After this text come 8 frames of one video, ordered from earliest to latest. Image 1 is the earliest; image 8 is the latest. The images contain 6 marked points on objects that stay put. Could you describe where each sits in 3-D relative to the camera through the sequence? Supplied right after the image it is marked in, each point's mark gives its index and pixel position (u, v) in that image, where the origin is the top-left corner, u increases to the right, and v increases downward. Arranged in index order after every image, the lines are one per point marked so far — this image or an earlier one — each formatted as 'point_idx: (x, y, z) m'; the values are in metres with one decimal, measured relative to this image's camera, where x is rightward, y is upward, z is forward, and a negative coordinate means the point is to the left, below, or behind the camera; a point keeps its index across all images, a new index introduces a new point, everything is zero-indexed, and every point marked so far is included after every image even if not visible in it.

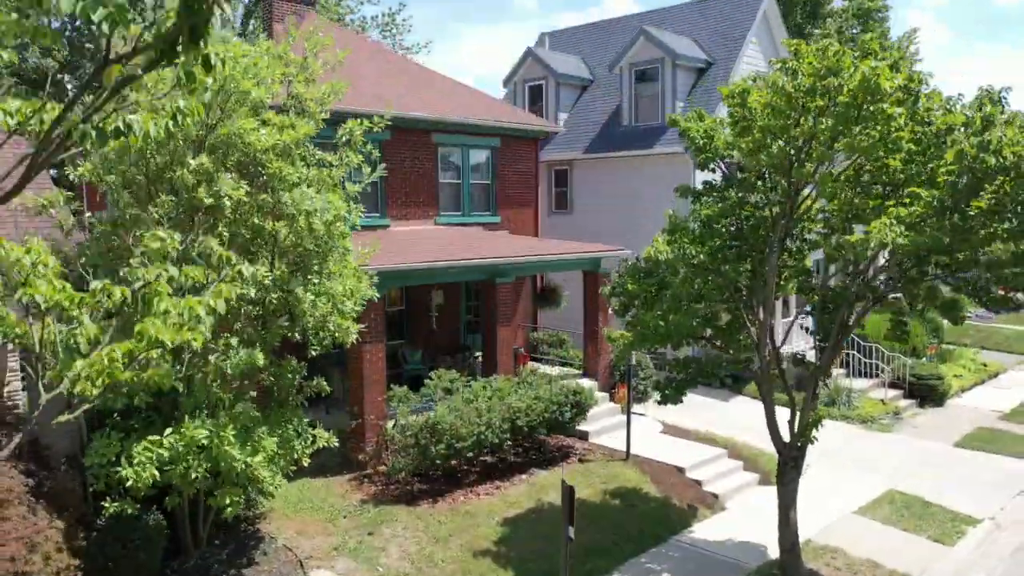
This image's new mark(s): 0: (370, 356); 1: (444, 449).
0: (-2.3, -1.1, +13.2) m
1: (-1.0, -2.4, +12.0) m
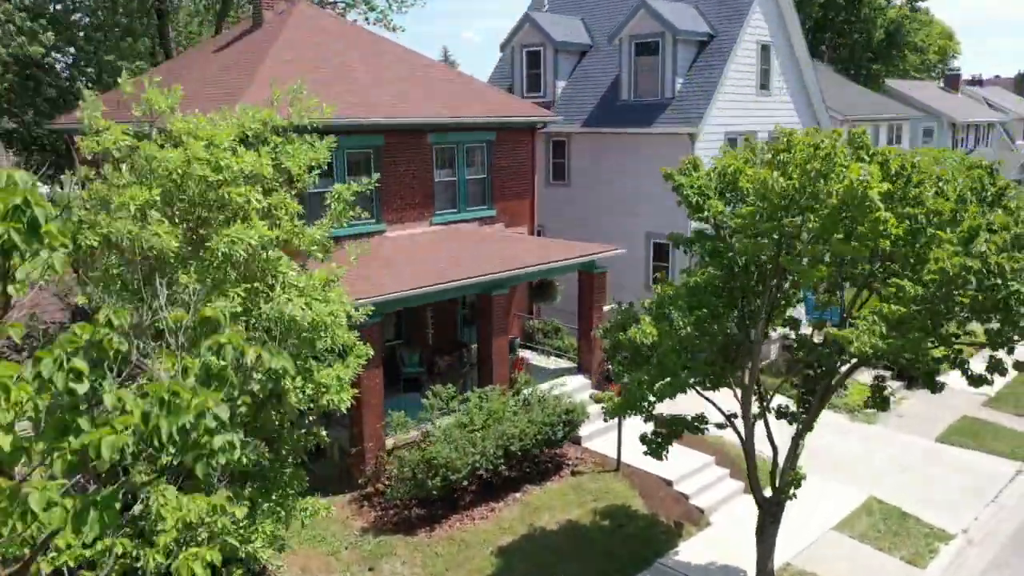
0: (-2.4, -1.6, +13.6) m
1: (-1.1, -2.9, +12.5) m
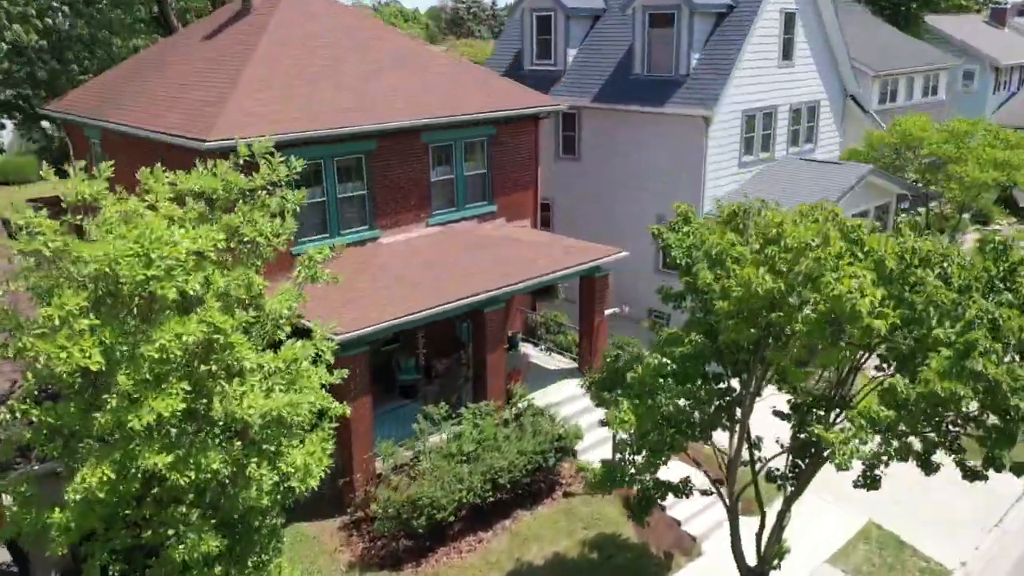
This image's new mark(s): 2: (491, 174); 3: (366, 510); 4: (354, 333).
0: (-2.5, -2.0, +13.4) m
1: (-1.3, -3.5, +12.4) m
2: (-0.4, +2.4, +17.7) m
3: (-2.4, -3.6, +13.3) m
4: (-2.5, -0.7, +12.8) m
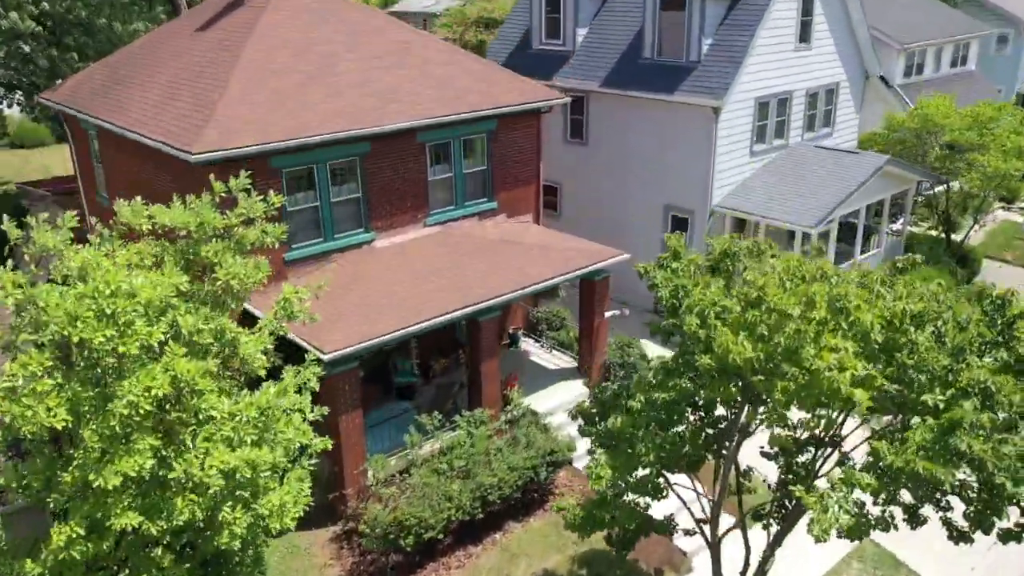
0: (-2.7, -2.3, +13.4) m
1: (-1.5, -3.8, +12.4) m
2: (-0.4, +2.5, +17.3) m
3: (-2.5, -3.8, +13.3) m
4: (-2.6, -1.0, +12.7) m
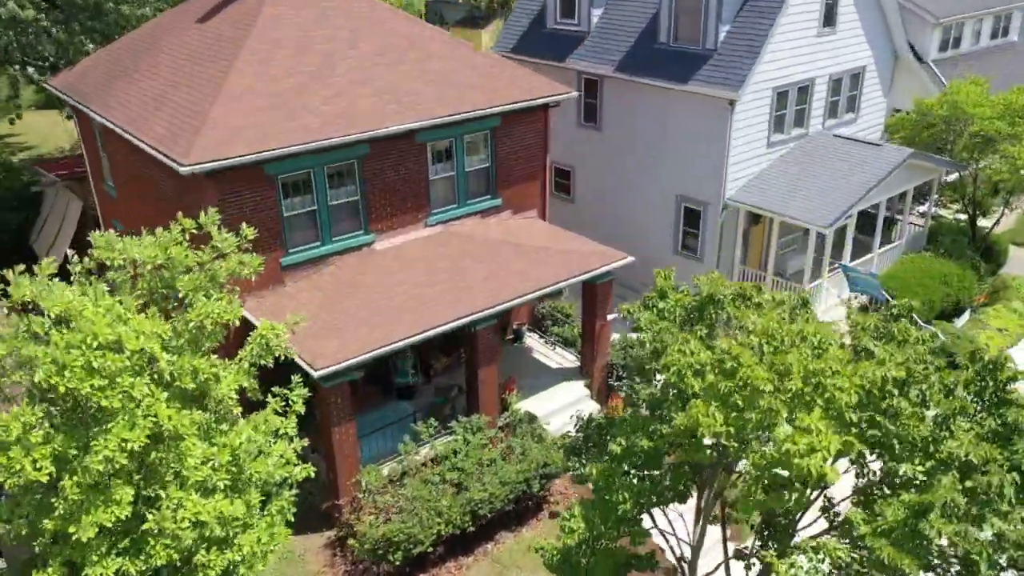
0: (-2.8, -2.4, +13.4) m
1: (-1.7, -4.1, +12.6) m
2: (-0.3, +2.5, +16.9) m
3: (-2.7, -4.0, +13.5) m
4: (-2.7, -1.2, +12.7) m
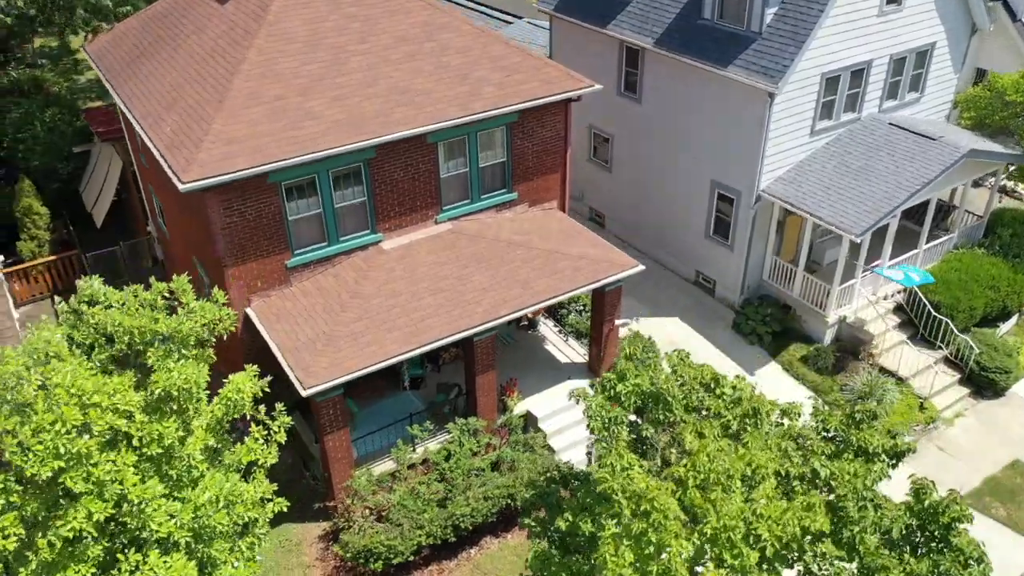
0: (-3.1, -2.7, +14.0) m
1: (-2.1, -4.5, +13.3) m
2: (0.0, +2.5, +16.6) m
3: (-3.0, -4.2, +14.3) m
4: (-3.0, -1.5, +13.1) m
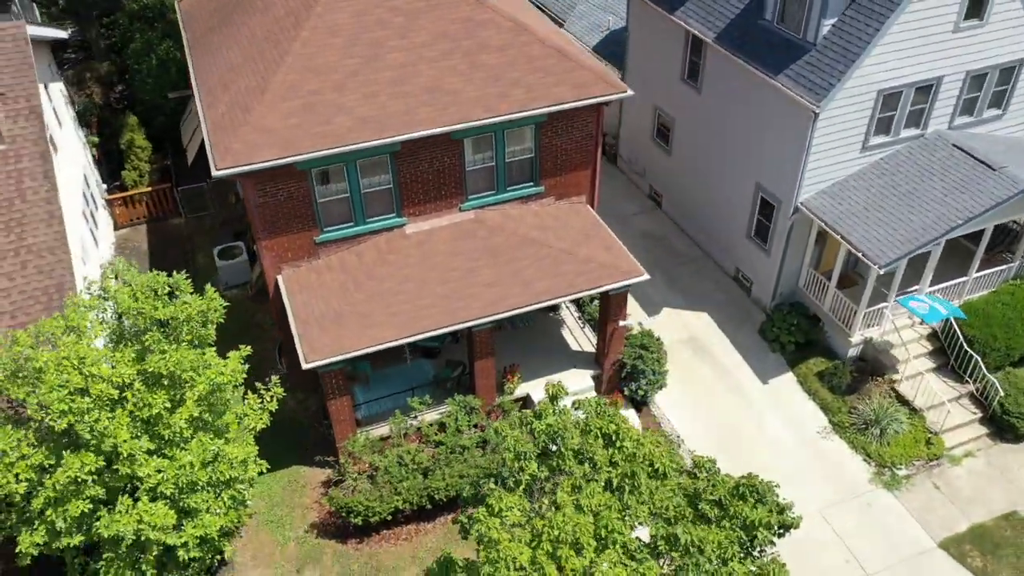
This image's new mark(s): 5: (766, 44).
0: (-3.4, -2.3, +15.8) m
1: (-2.8, -4.3, +15.1) m
2: (+0.6, +2.7, +17.2) m
3: (-3.4, -3.8, +16.2) m
4: (-3.4, -1.3, +14.8) m
5: (+5.6, +5.4, +18.2) m
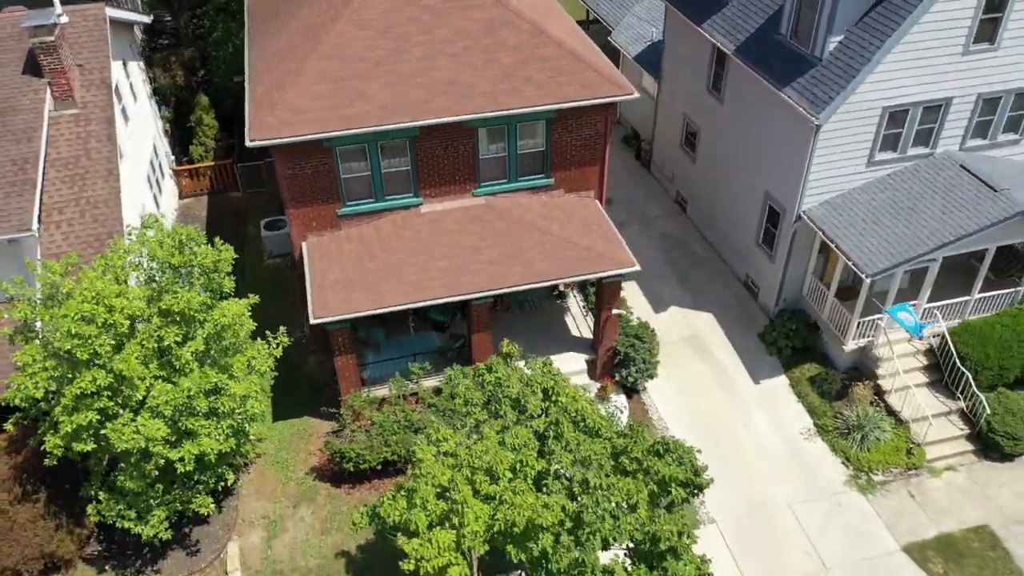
0: (-3.6, -1.6, +17.4) m
1: (-3.2, -3.6, +16.7) m
2: (+0.8, +3.0, +18.5) m
3: (-3.7, -3.1, +17.8) m
4: (-3.6, -0.6, +16.4) m
5: (+6.1, +5.3, +19.0) m
